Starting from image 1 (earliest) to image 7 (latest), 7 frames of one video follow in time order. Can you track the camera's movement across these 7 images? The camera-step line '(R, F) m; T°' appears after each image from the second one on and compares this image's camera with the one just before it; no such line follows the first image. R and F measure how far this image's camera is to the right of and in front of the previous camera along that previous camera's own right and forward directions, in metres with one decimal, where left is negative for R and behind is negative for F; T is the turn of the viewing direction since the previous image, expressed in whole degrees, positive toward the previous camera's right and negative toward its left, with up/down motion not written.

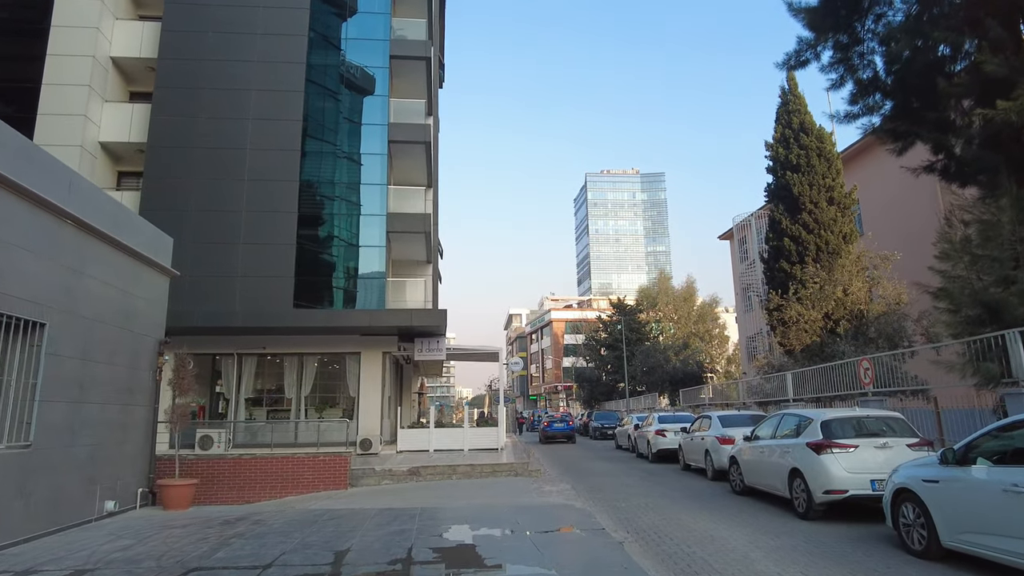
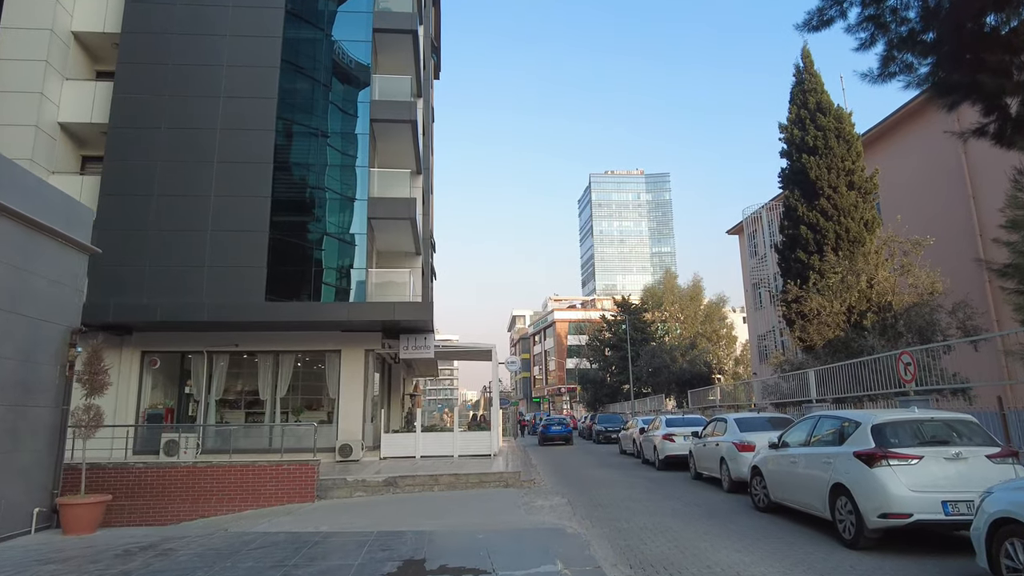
(+0.4, +1.7) m; 0°
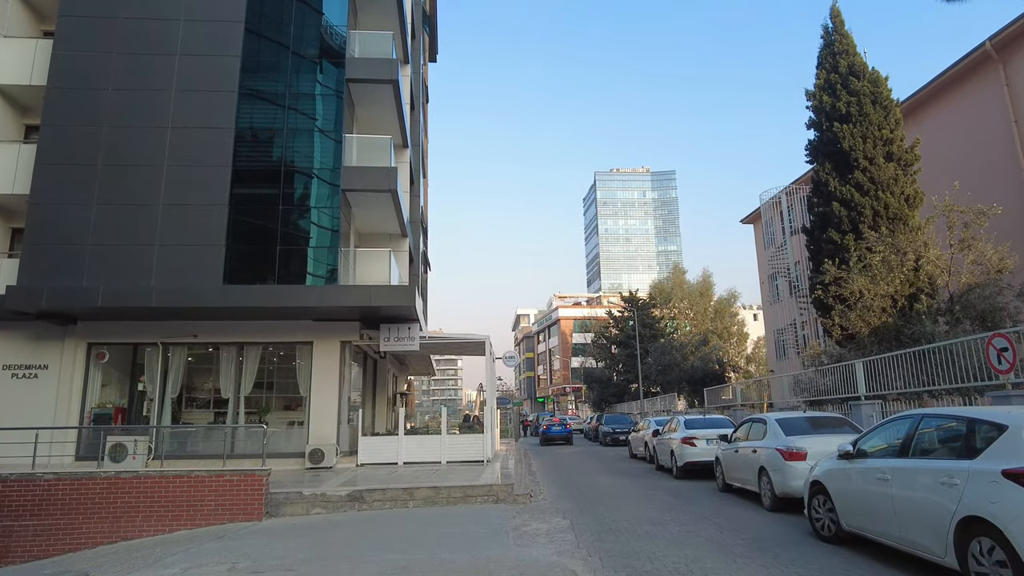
(+0.3, +2.4) m; 0°
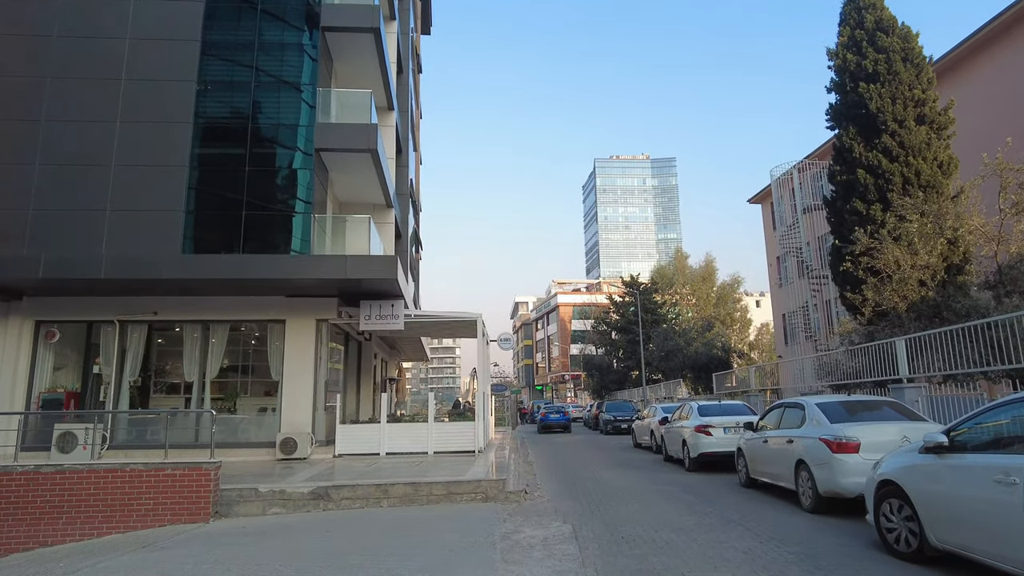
(+0.1, +1.7) m; 0°
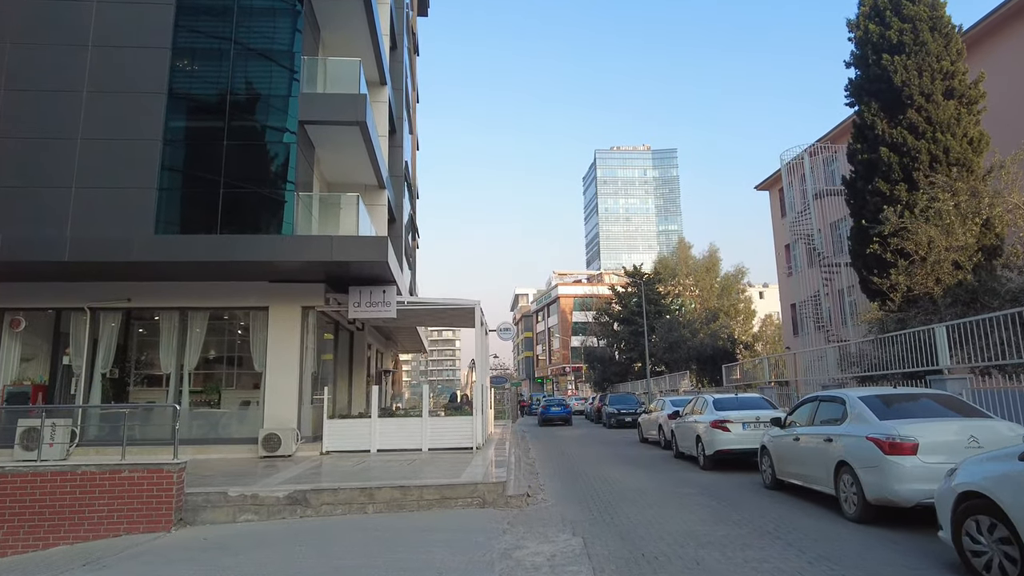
(0.0, +1.1) m; 0°
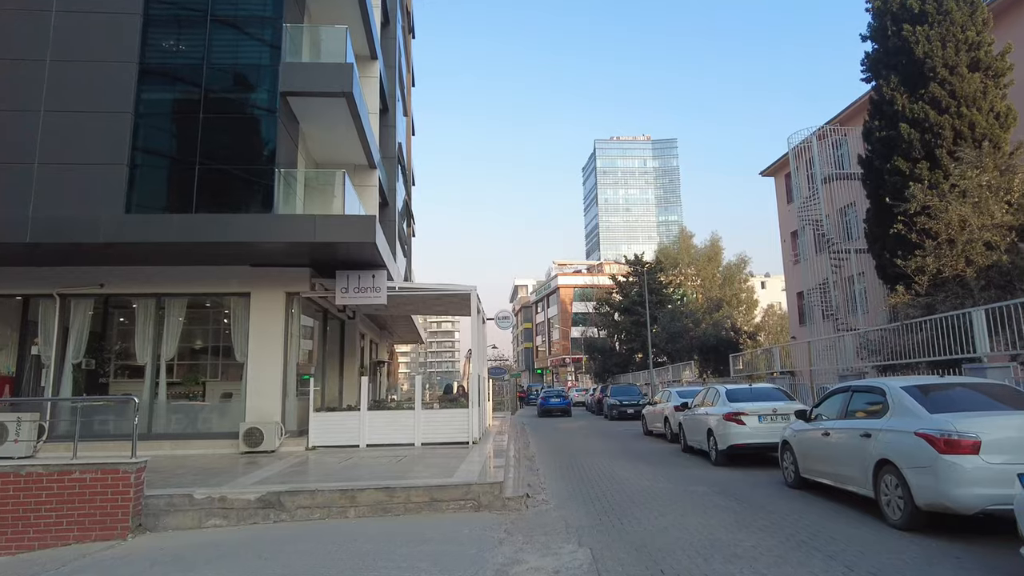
(0.0, +0.9) m; 0°
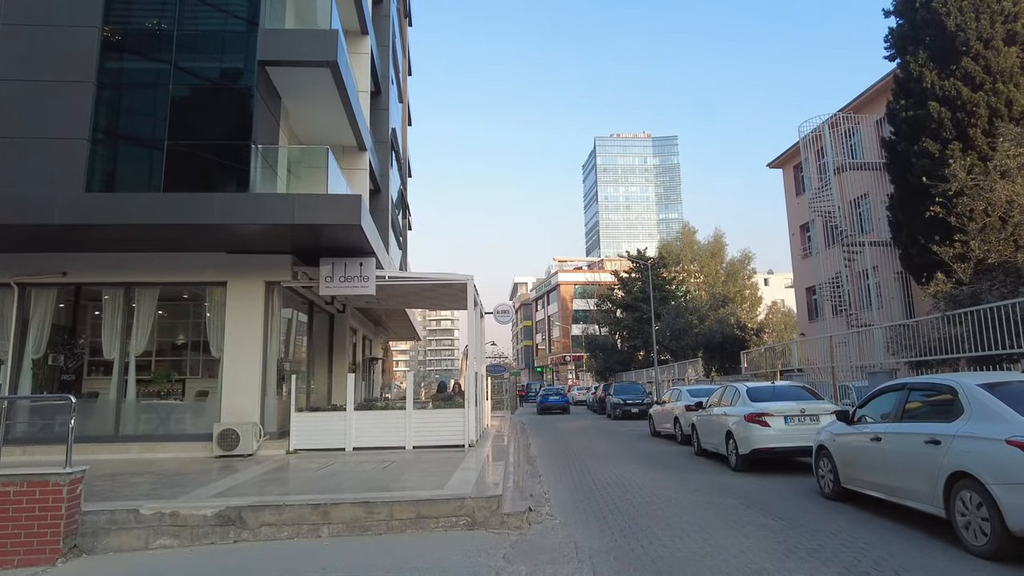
(0.0, +1.1) m; 0°
